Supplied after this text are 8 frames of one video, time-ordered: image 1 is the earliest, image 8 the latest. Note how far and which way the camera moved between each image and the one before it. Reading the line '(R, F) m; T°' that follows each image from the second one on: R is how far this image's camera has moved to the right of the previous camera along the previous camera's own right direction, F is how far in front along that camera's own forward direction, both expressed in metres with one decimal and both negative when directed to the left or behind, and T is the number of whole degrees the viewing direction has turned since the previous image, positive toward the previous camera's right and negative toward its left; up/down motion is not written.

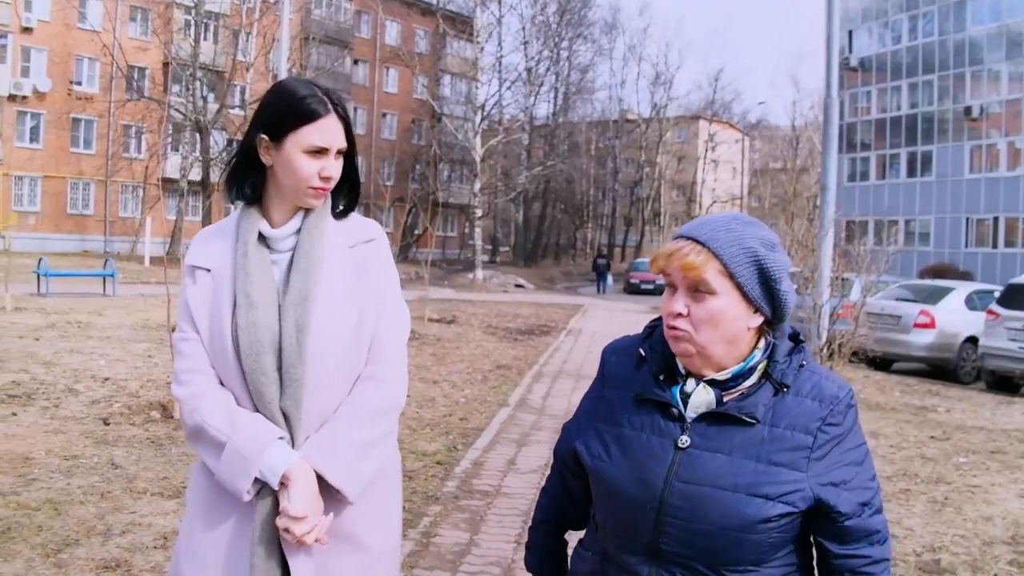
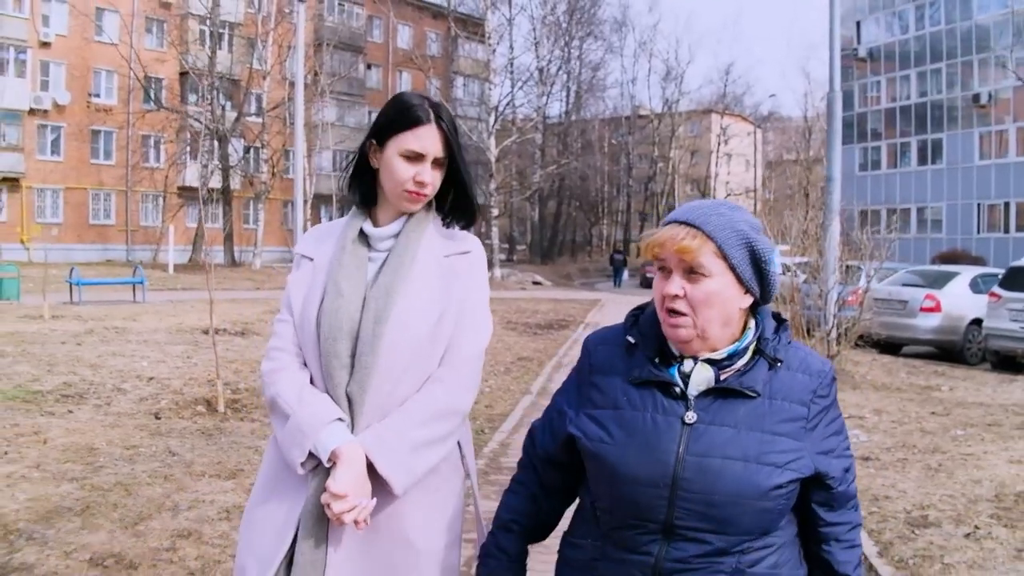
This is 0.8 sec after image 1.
(0.0, -0.5) m; -1°
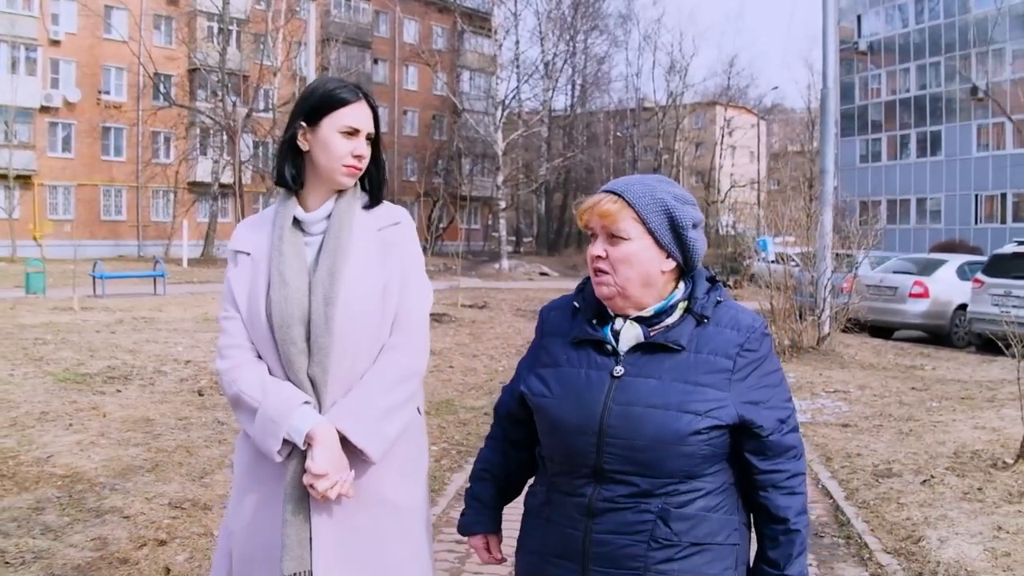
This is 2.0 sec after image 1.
(-0.1, -0.7) m; 0°
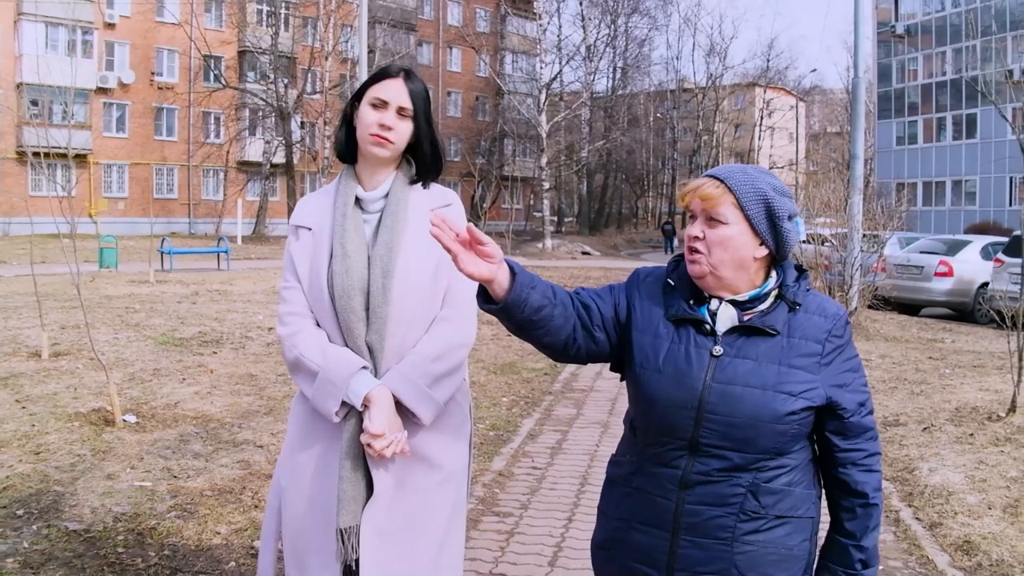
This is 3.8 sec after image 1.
(-0.2, -1.0) m; -2°
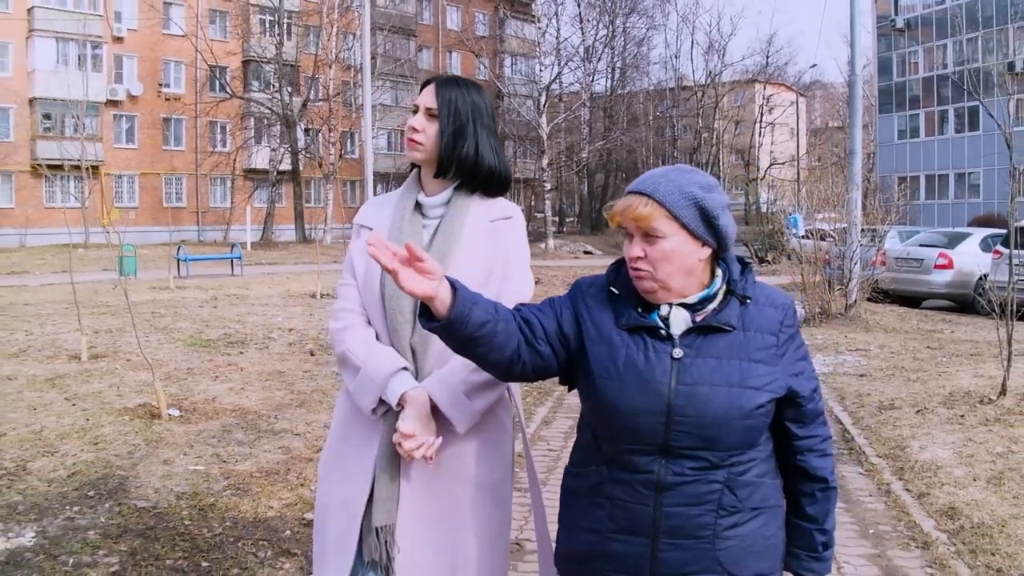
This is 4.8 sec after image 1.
(-0.1, -0.4) m; 0°
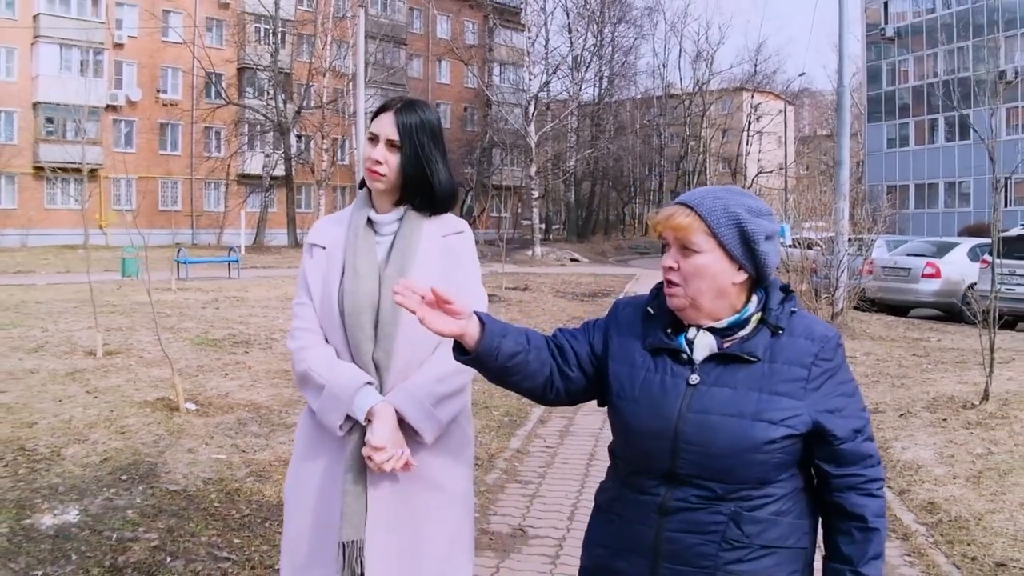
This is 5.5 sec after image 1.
(-0.1, -0.3) m; +1°
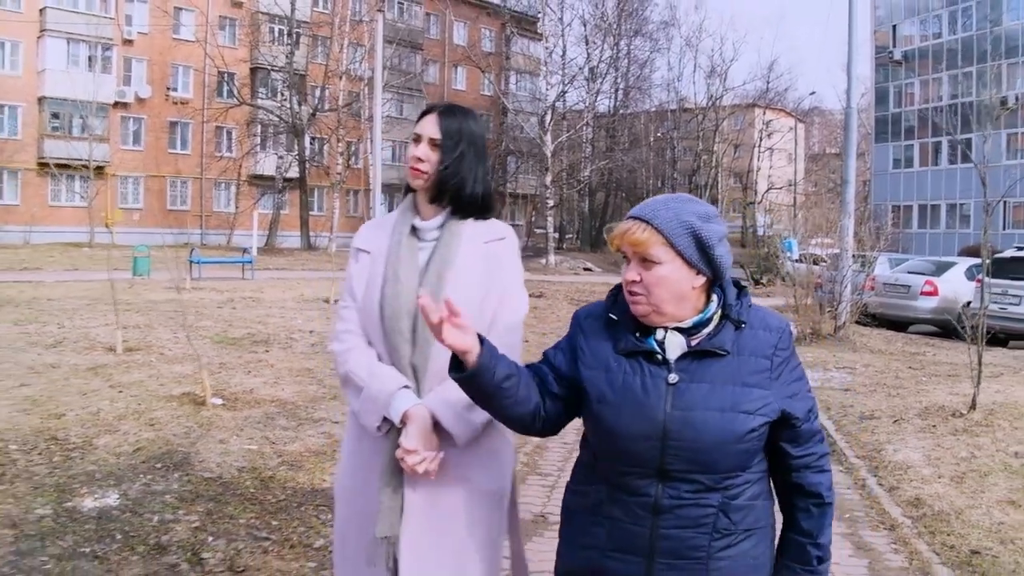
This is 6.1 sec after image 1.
(-0.1, -0.4) m; 0°
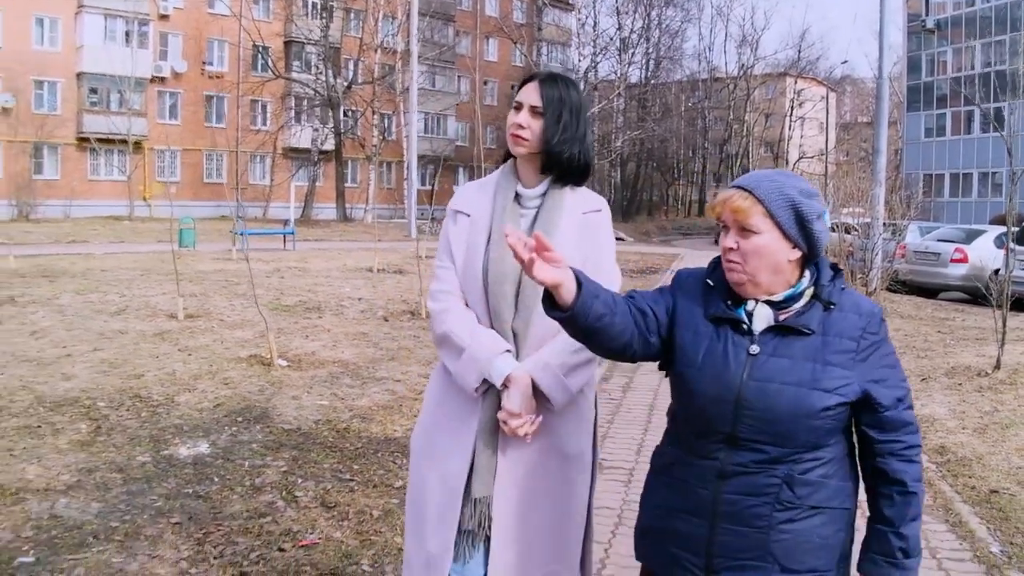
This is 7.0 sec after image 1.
(-0.2, -0.4) m; -2°
